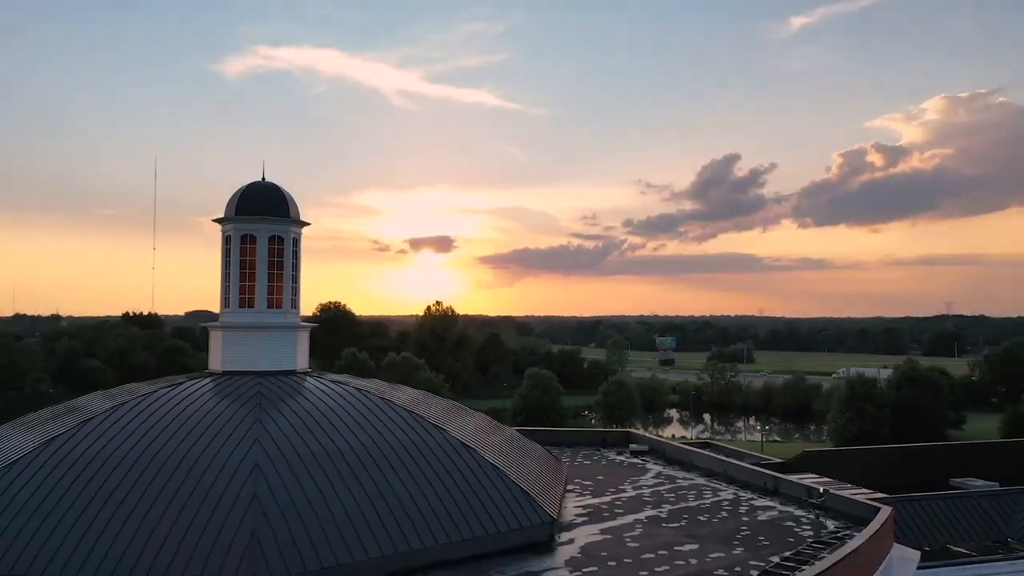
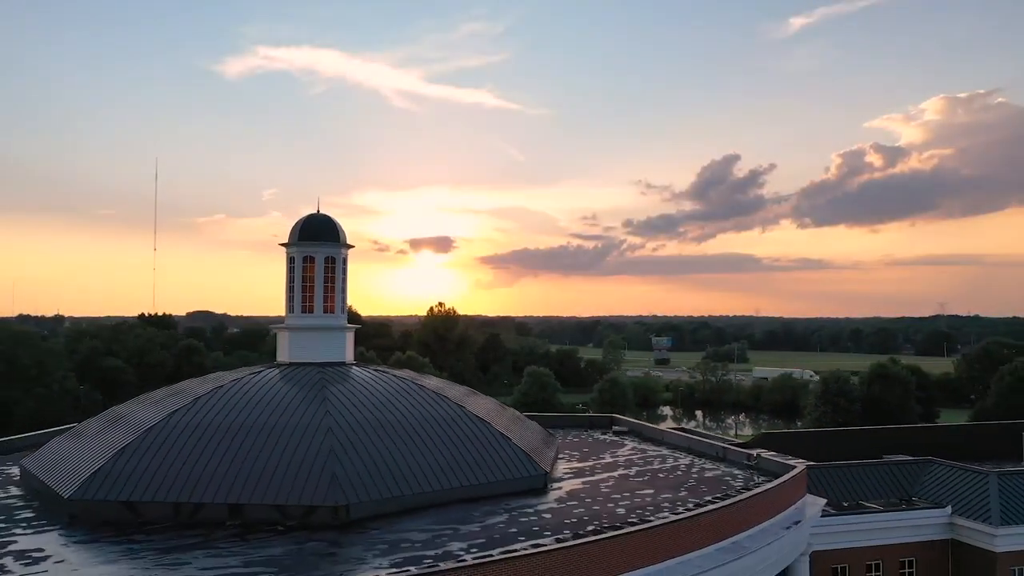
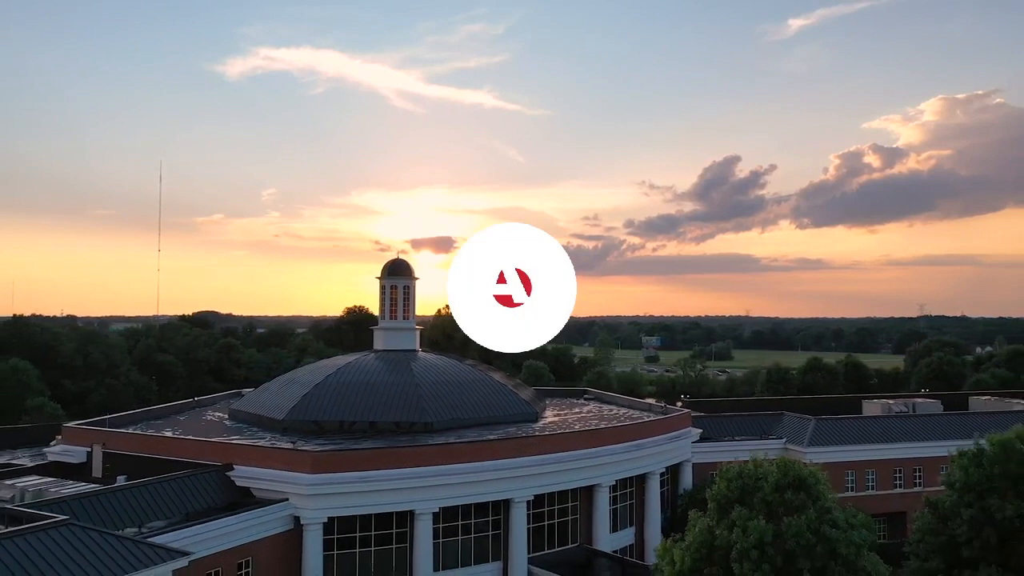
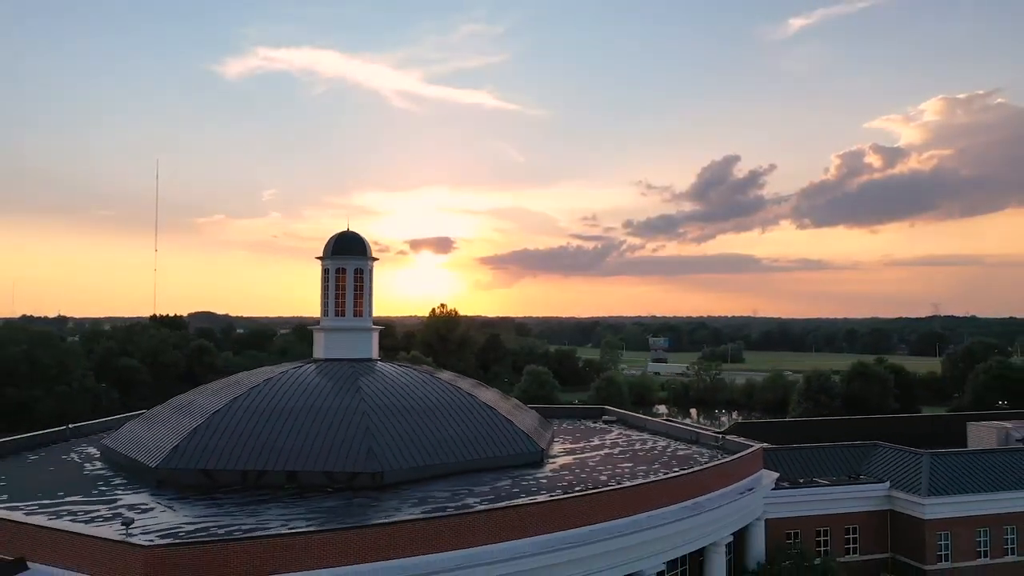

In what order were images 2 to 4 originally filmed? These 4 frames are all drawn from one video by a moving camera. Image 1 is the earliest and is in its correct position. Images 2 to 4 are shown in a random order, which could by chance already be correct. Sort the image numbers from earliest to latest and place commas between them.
2, 4, 3
